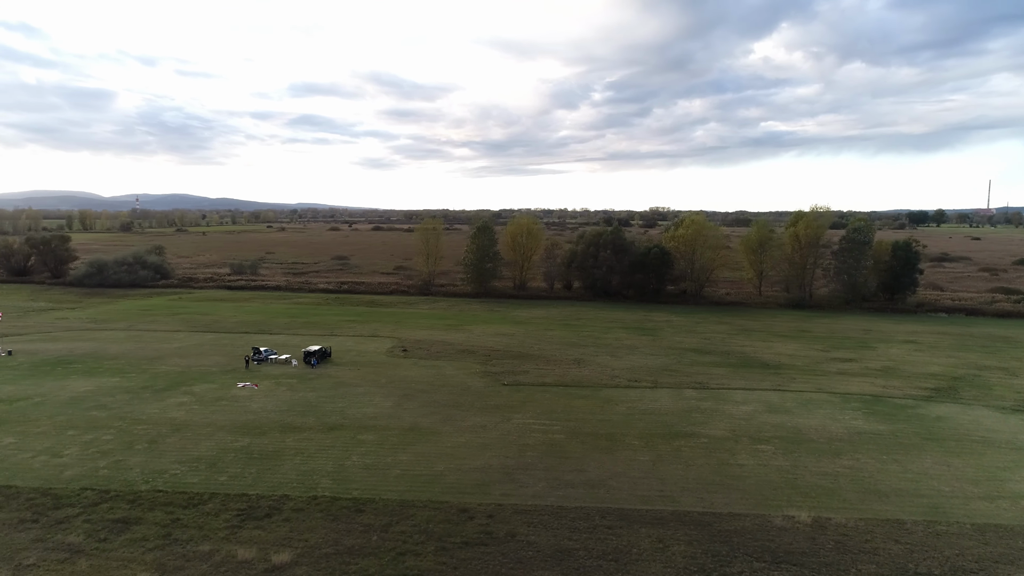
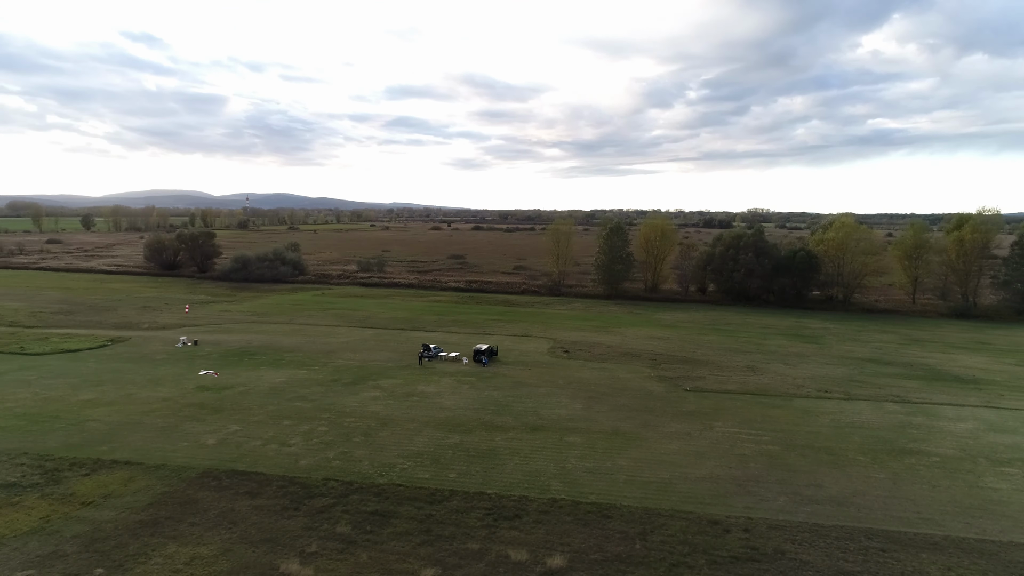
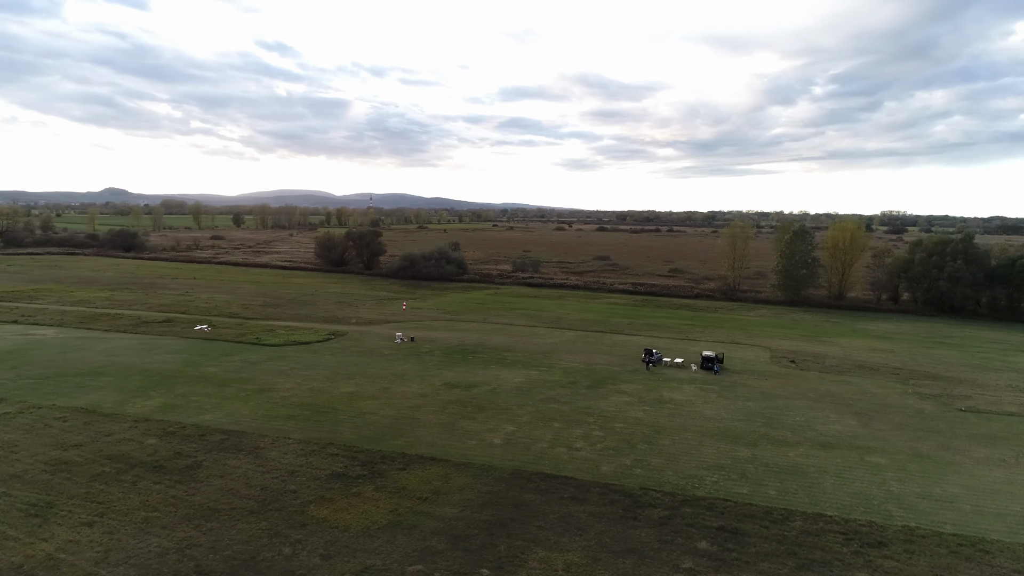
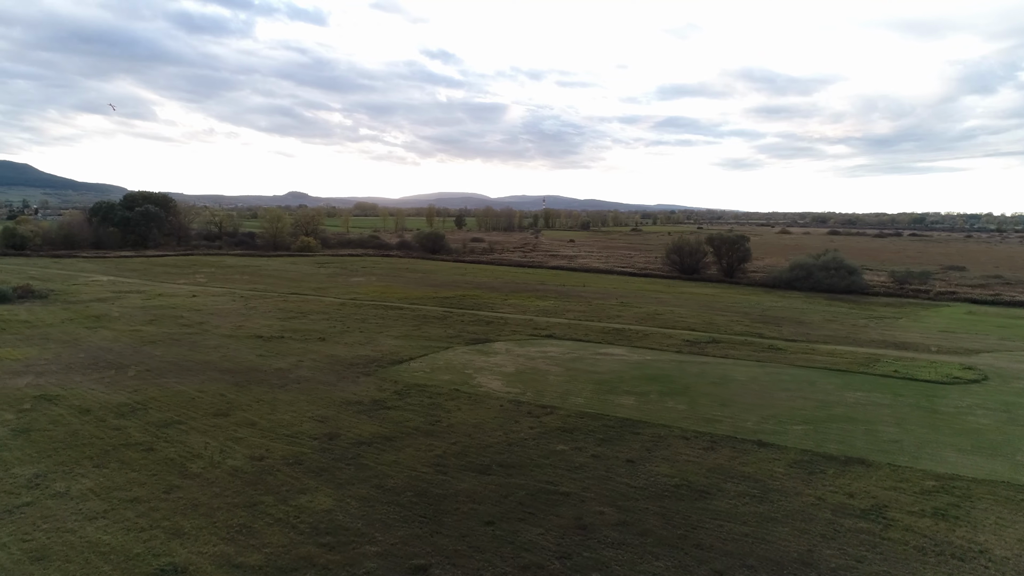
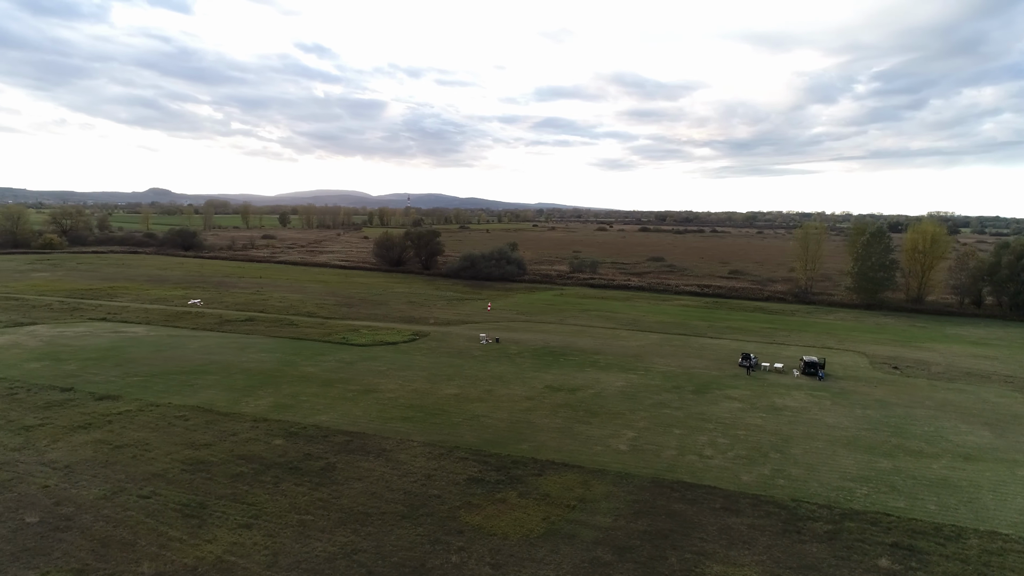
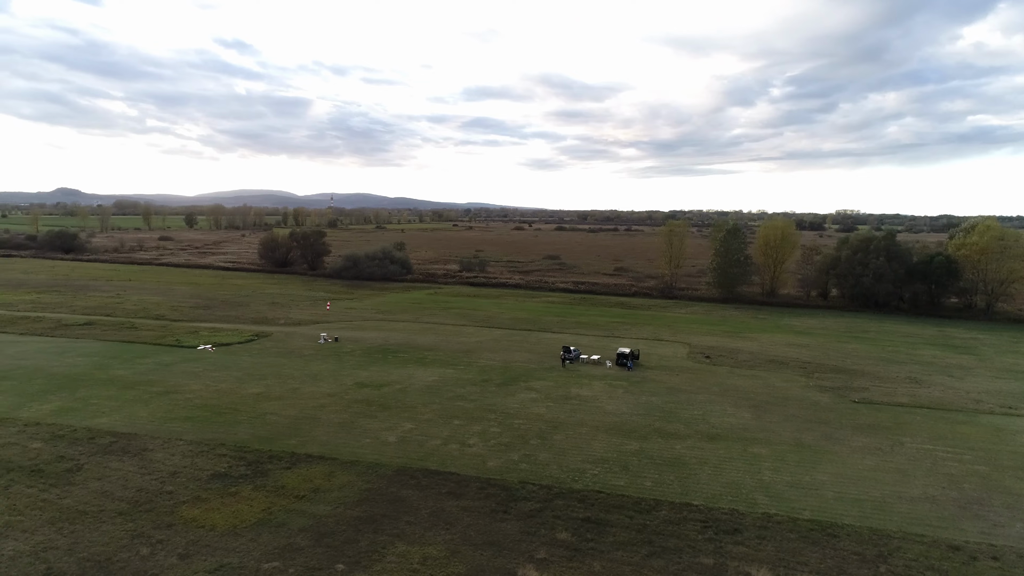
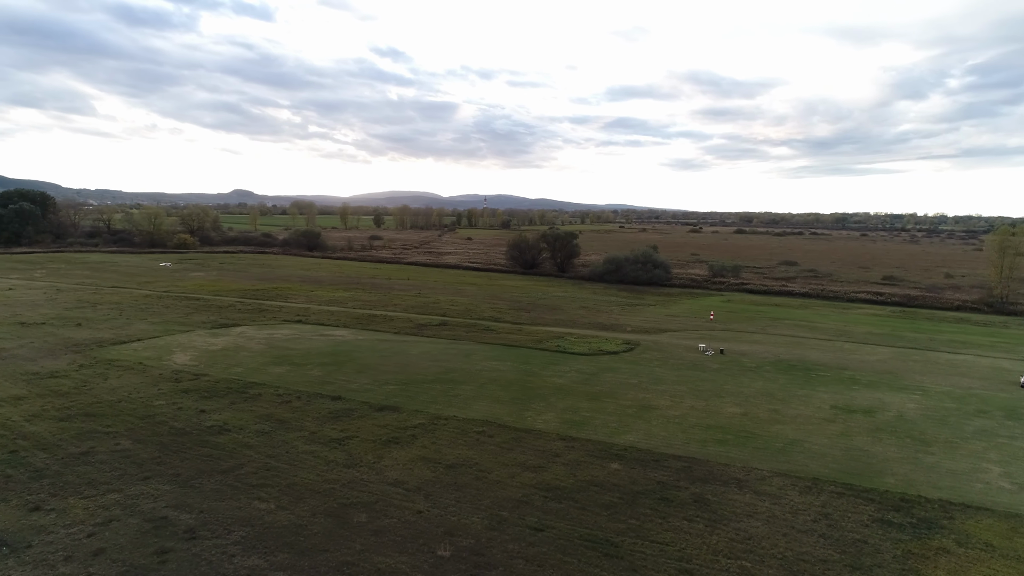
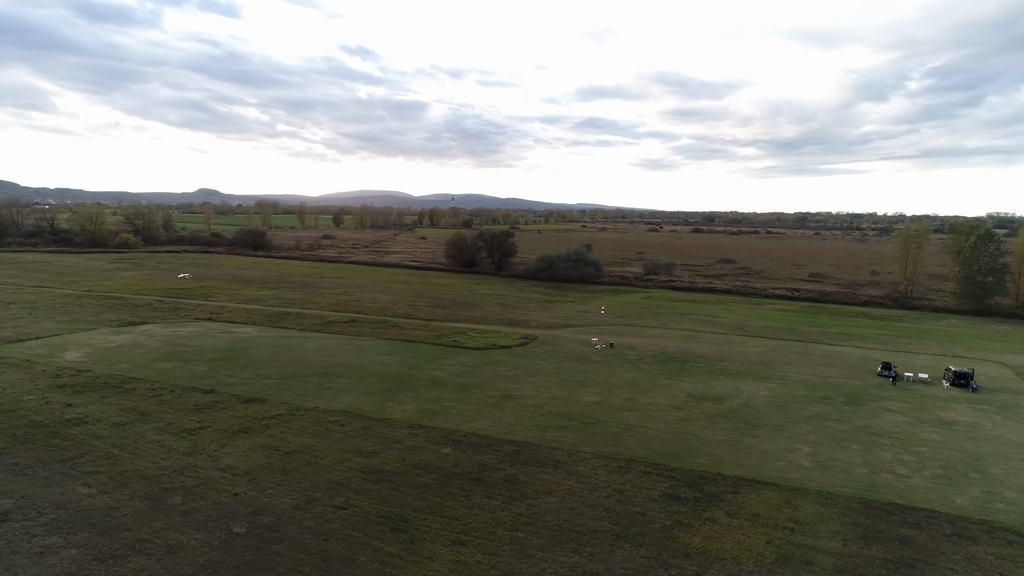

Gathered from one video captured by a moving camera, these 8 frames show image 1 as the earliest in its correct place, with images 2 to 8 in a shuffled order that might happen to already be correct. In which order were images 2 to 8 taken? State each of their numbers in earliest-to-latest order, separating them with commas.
2, 6, 3, 5, 8, 7, 4
